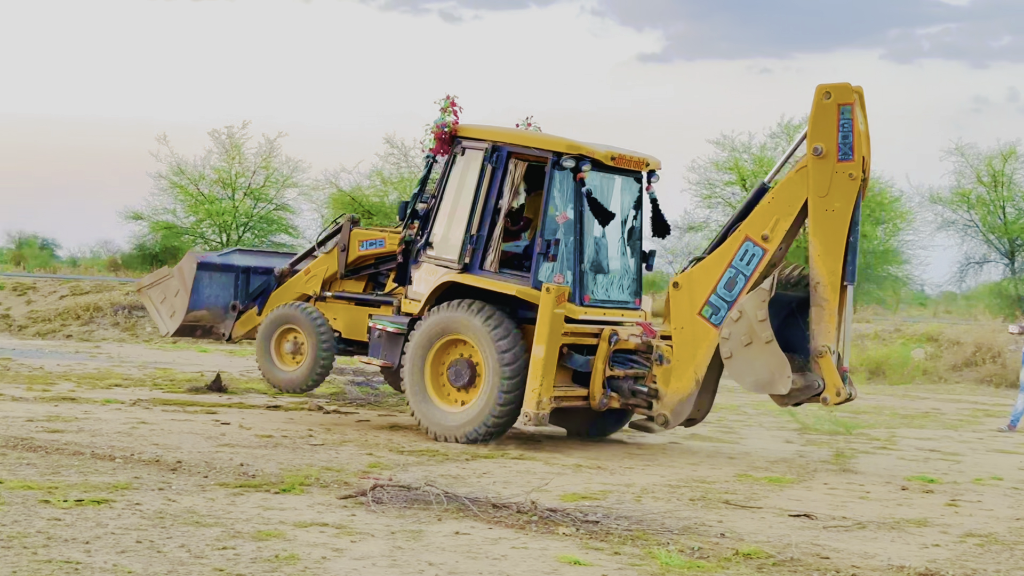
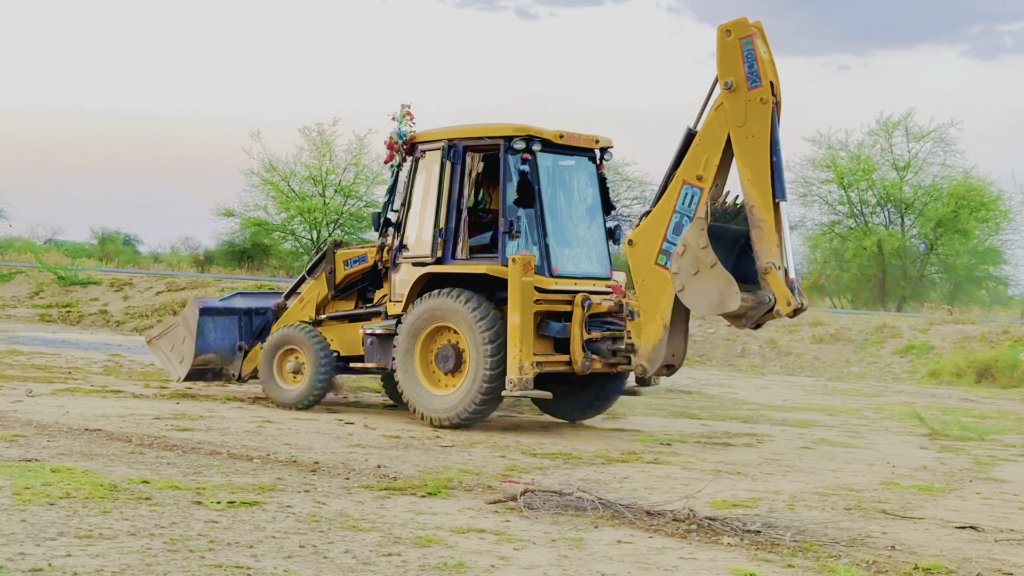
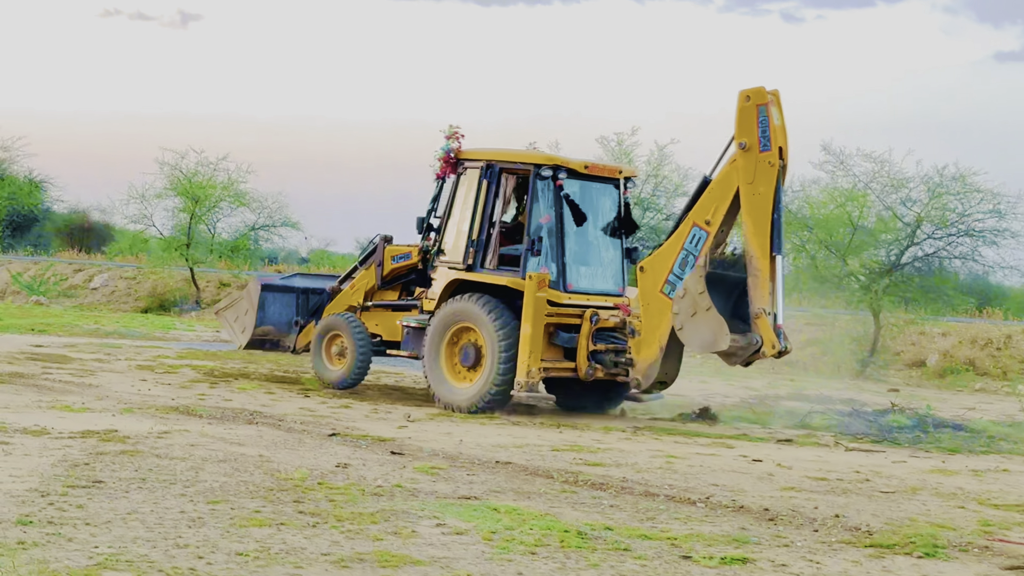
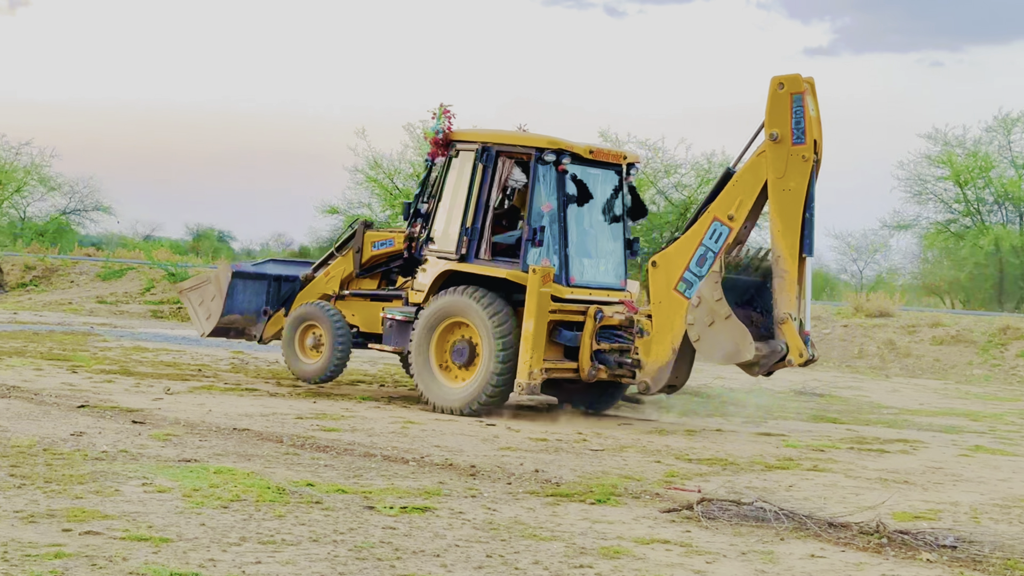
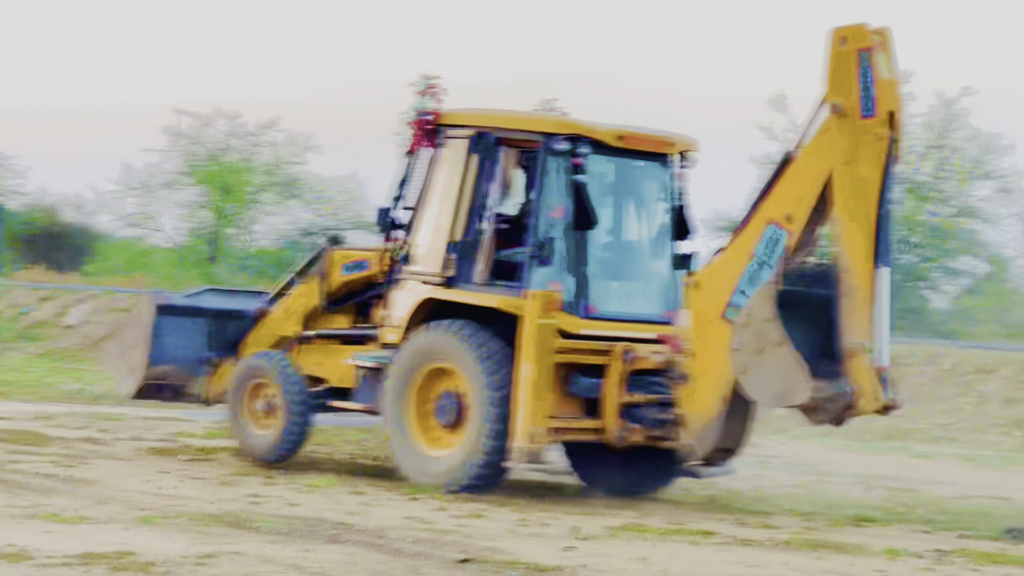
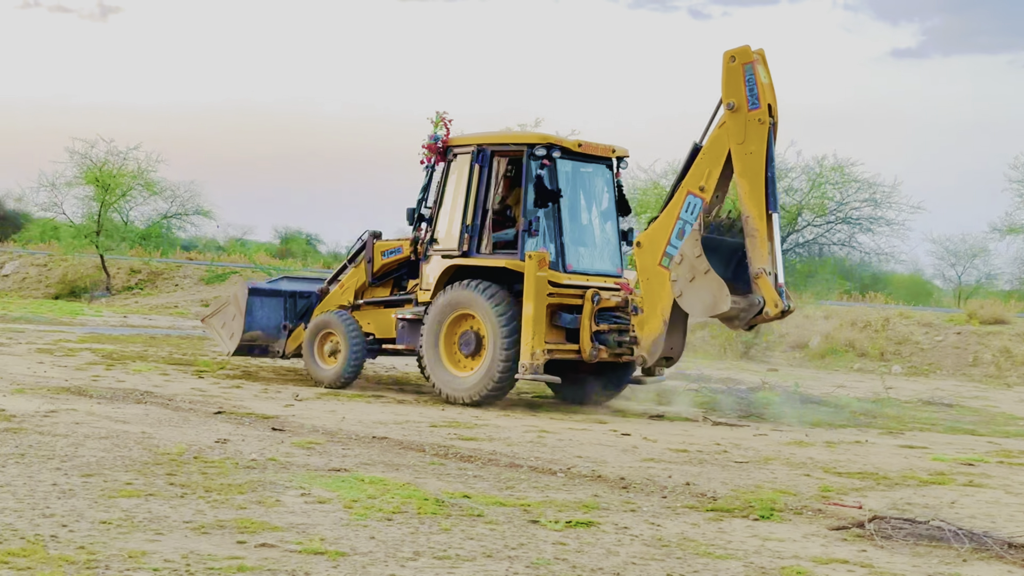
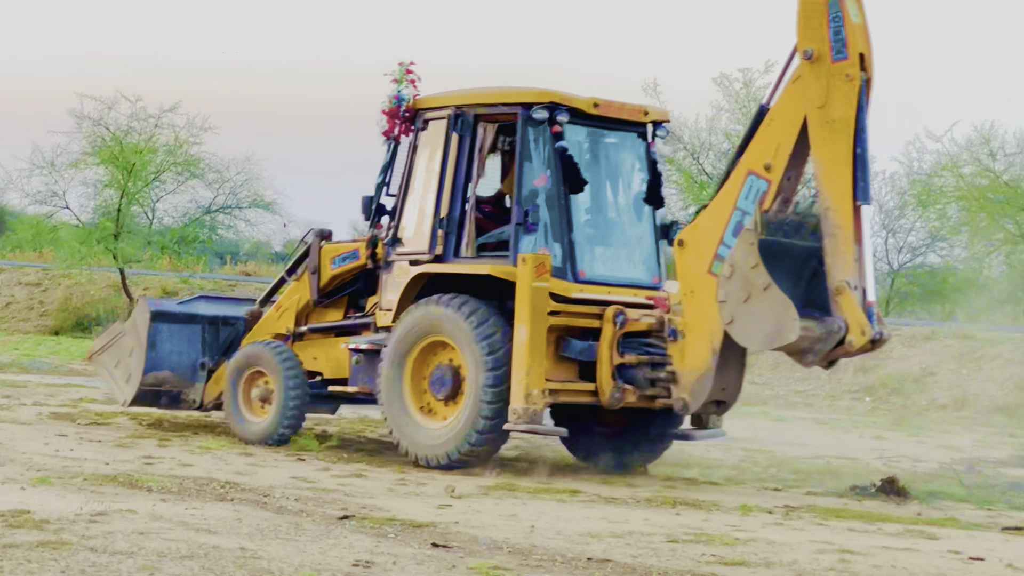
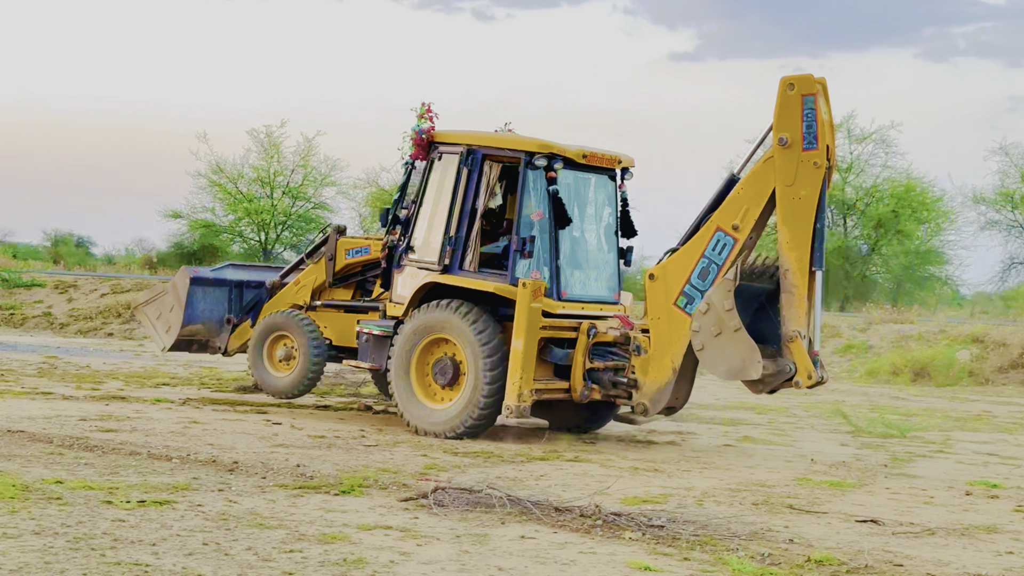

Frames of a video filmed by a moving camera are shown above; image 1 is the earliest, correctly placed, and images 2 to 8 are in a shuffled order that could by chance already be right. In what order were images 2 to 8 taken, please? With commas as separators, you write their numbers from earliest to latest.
8, 2, 4, 6, 3, 7, 5
